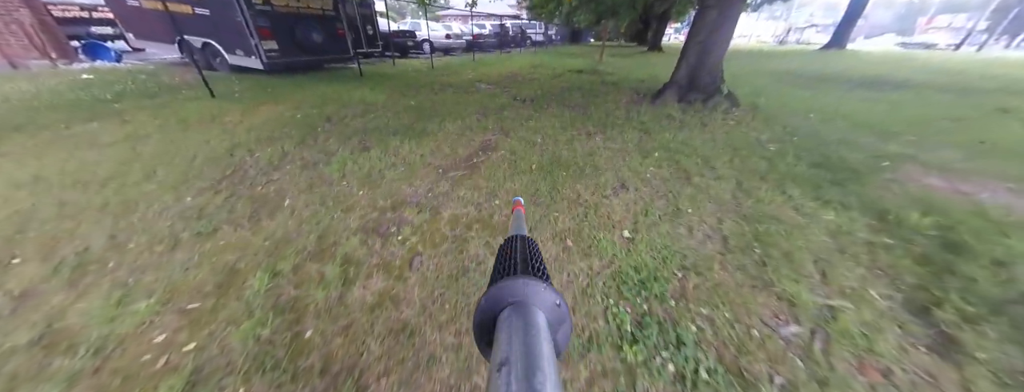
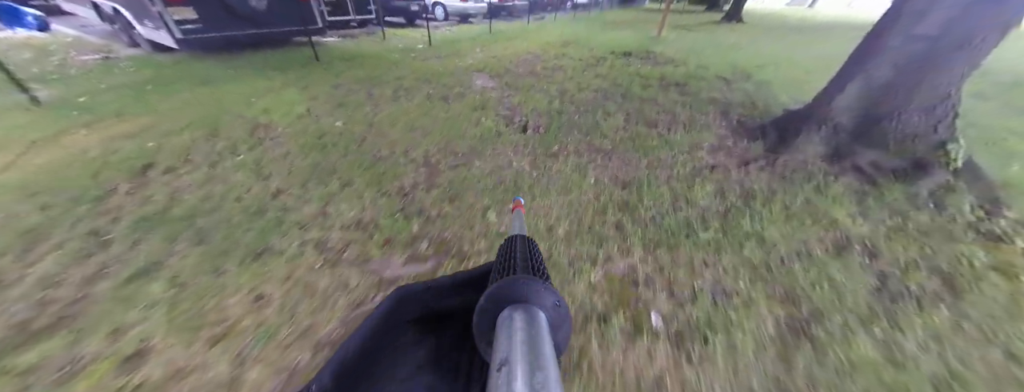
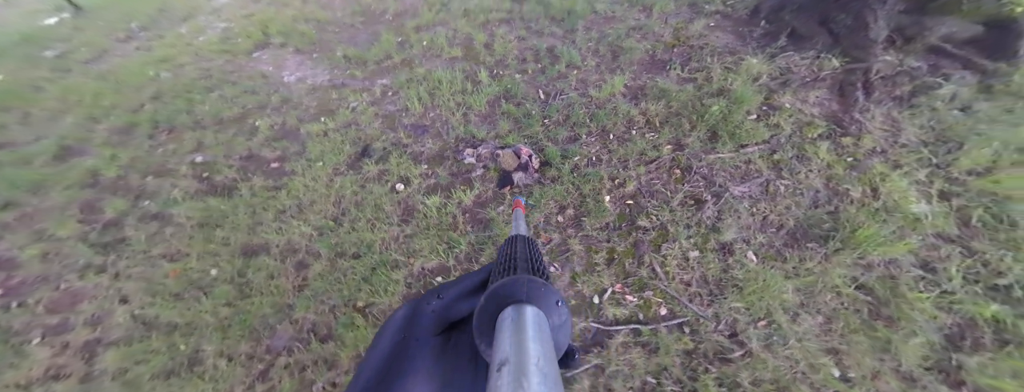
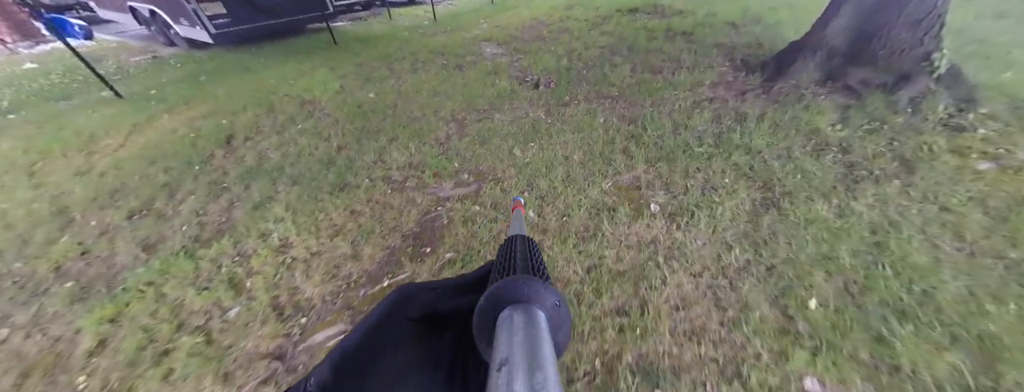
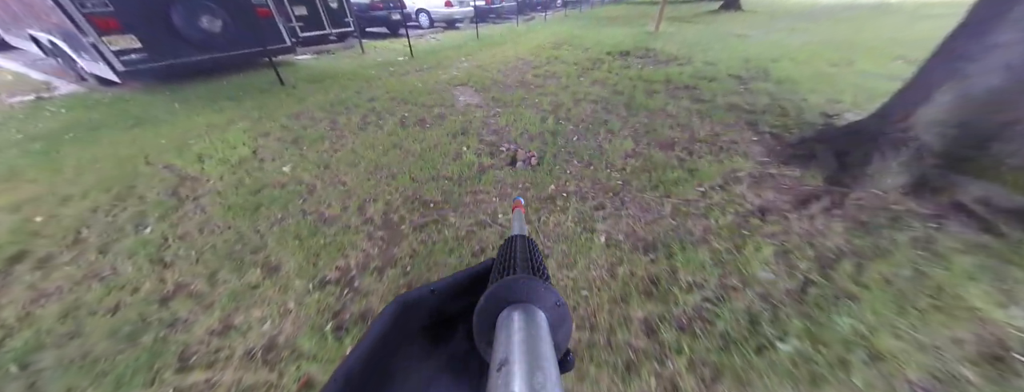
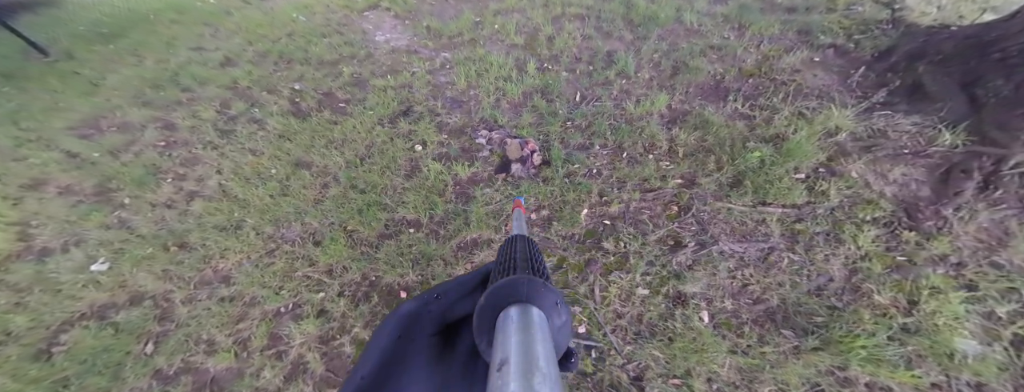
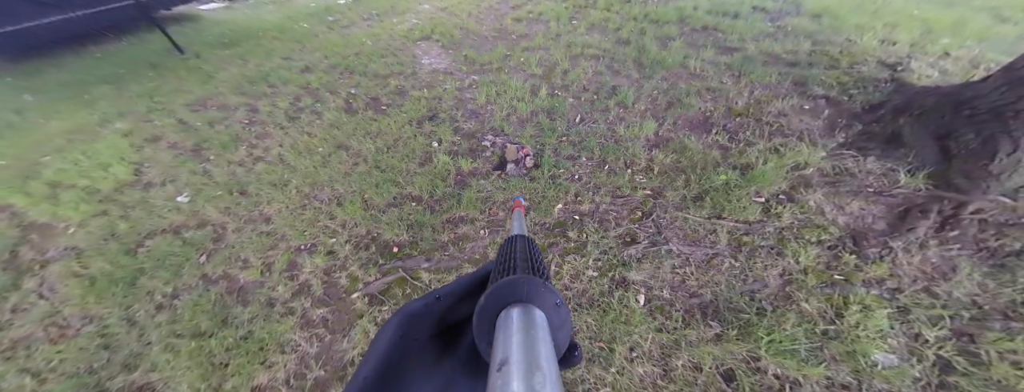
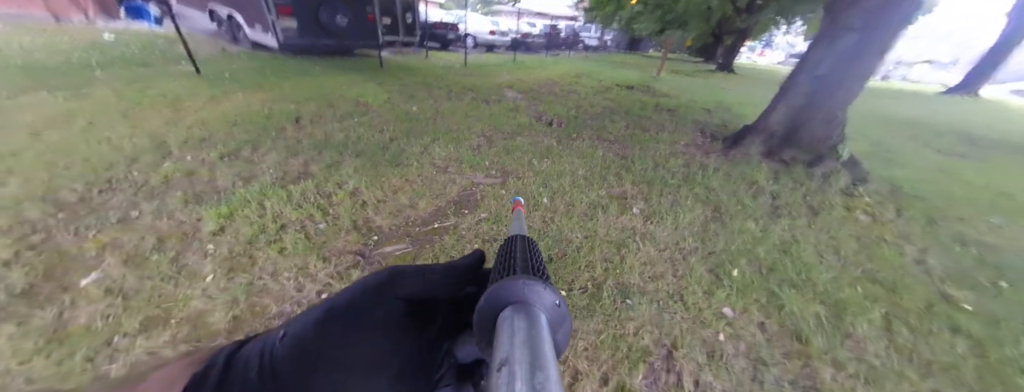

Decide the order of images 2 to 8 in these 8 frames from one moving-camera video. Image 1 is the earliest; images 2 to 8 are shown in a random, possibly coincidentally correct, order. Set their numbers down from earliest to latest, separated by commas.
8, 4, 2, 5, 7, 6, 3
